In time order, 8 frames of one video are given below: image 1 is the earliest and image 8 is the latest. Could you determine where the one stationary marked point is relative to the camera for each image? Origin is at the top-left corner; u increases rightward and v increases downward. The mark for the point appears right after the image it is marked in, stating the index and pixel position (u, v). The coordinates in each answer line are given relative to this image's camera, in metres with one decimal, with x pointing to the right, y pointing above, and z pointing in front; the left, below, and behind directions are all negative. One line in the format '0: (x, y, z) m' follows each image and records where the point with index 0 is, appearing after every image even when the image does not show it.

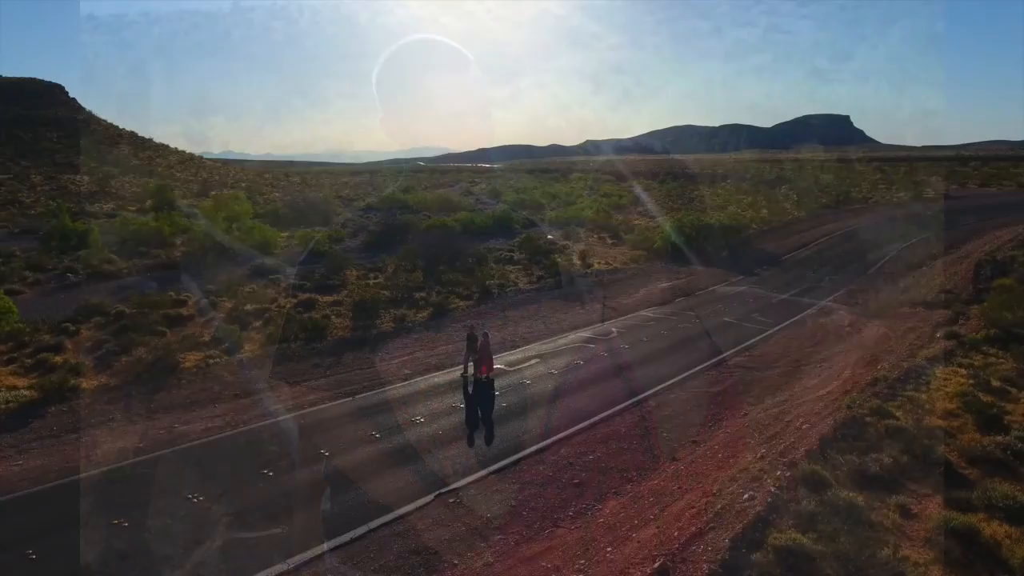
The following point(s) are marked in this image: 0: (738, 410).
0: (+5.0, -2.8, +14.3) m
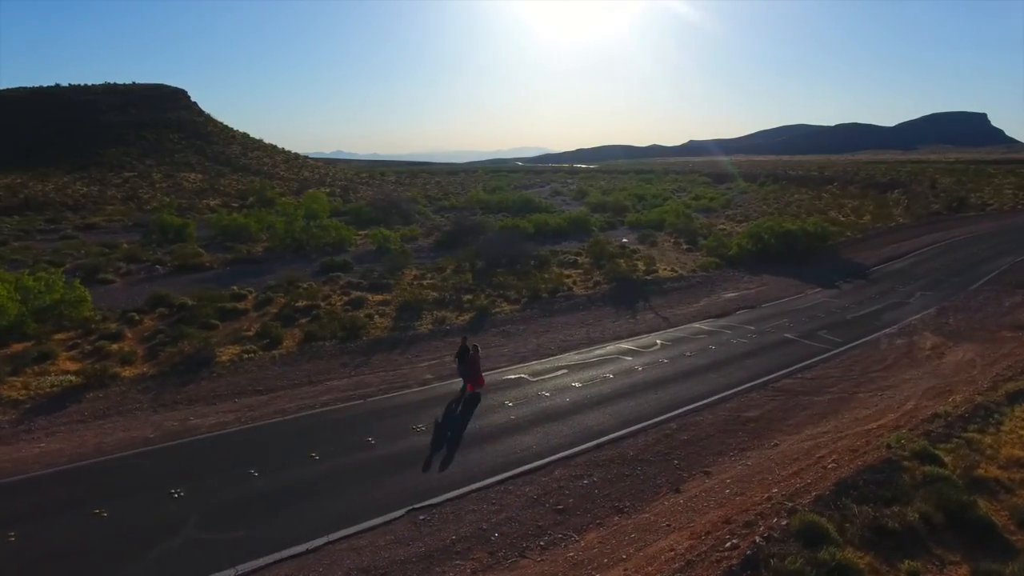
0: (+5.1, -3.1, +12.9) m
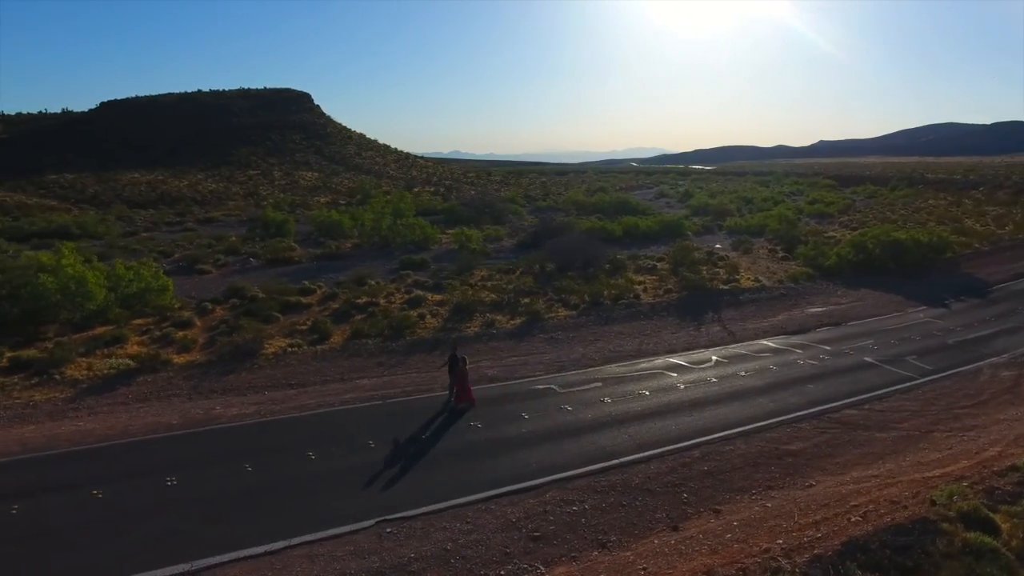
0: (+5.1, -3.4, +11.4) m
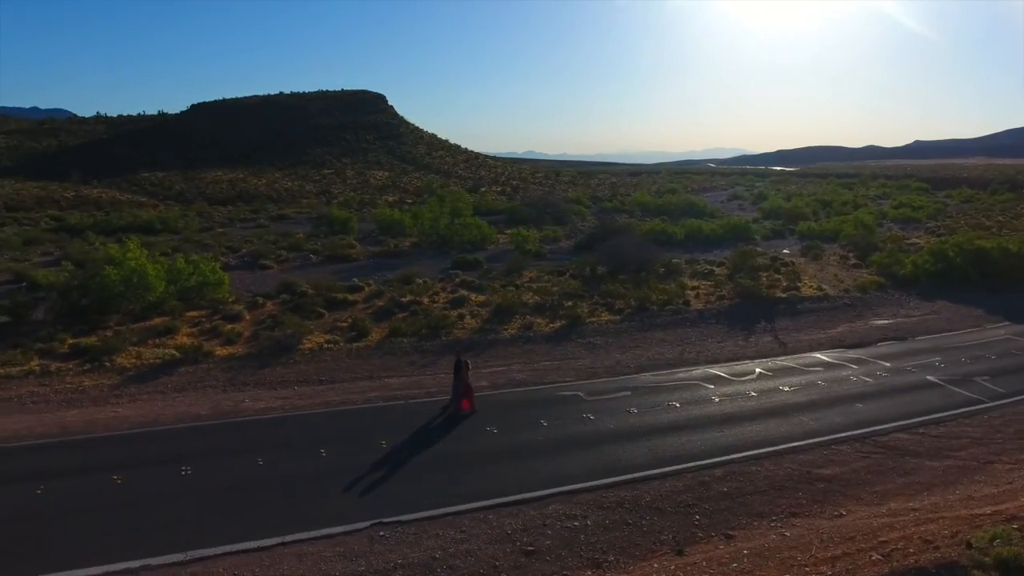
0: (+5.2, -3.6, +10.5) m
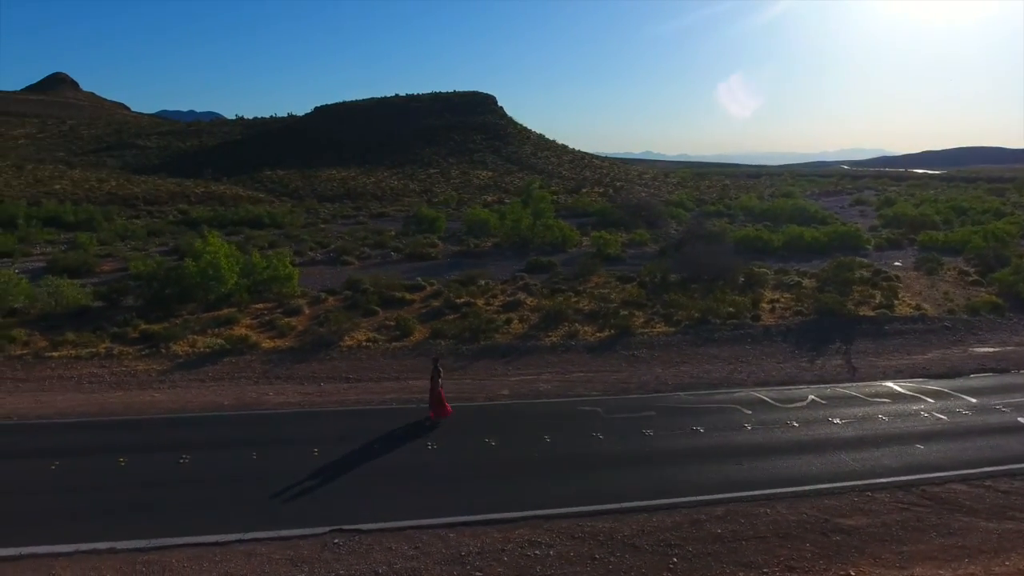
0: (+4.6, -4.0, +9.2) m
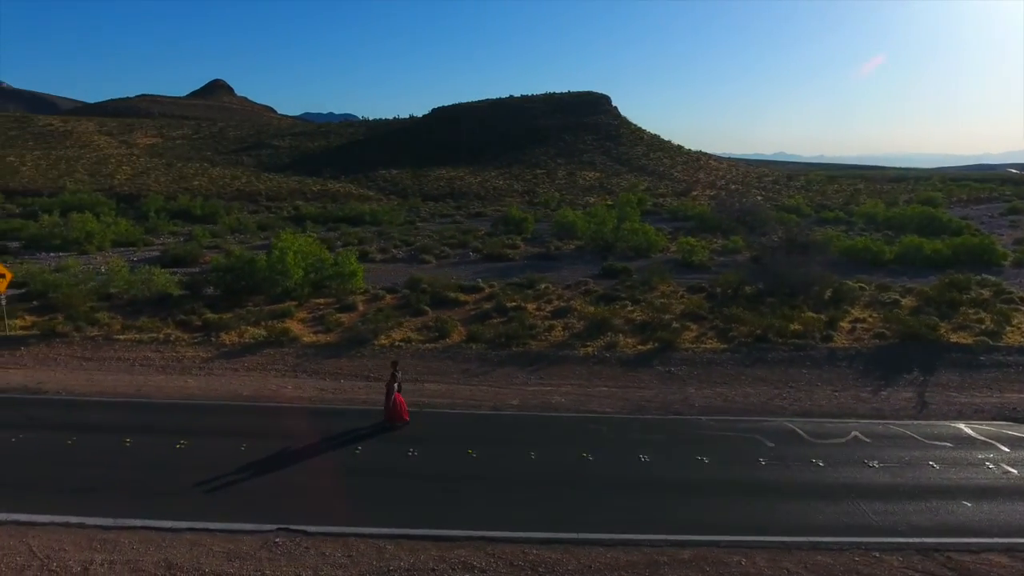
0: (+3.6, -4.3, +8.0) m
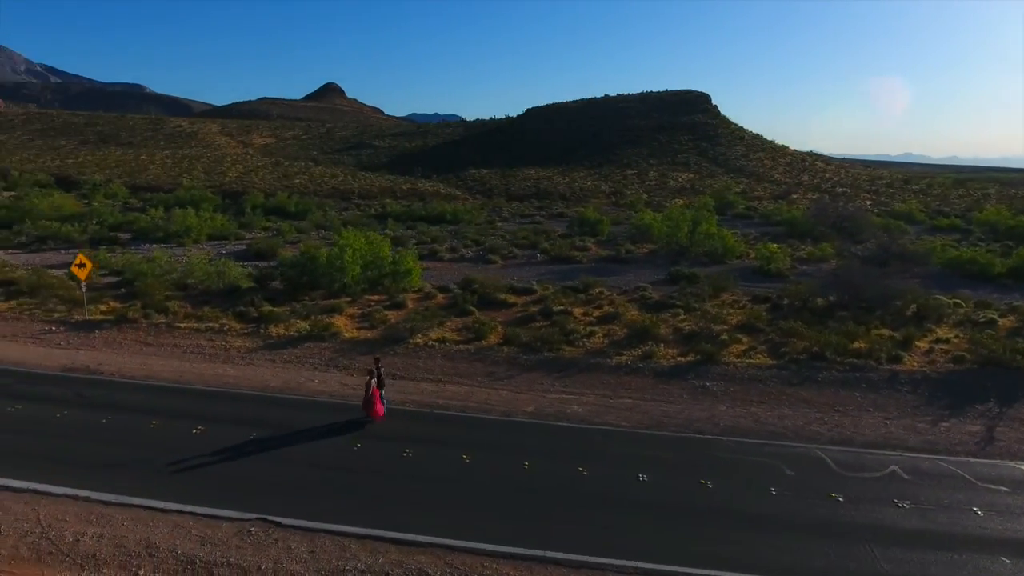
0: (+2.7, -4.5, +7.3) m
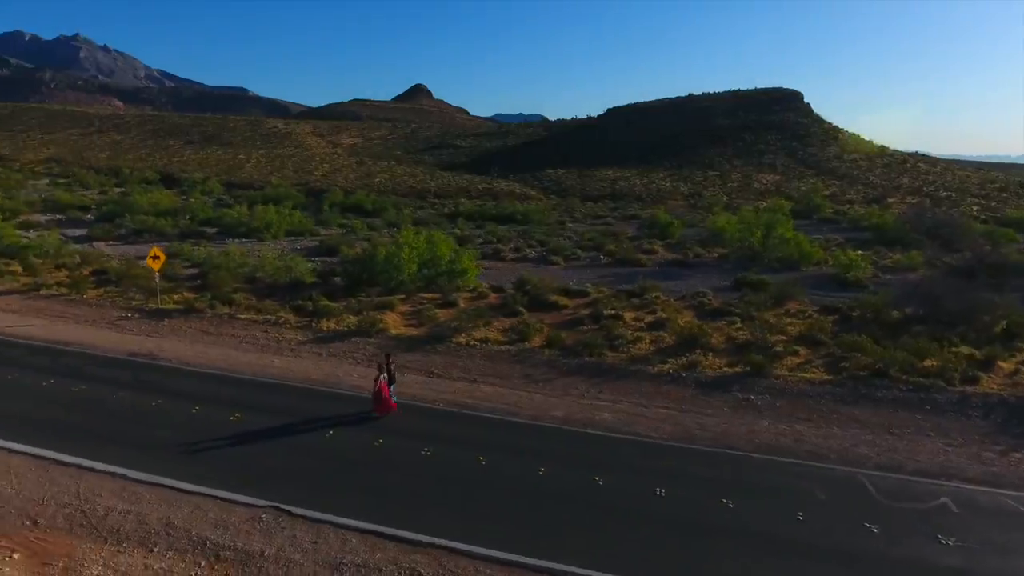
0: (+2.3, -4.6, +6.8) m
